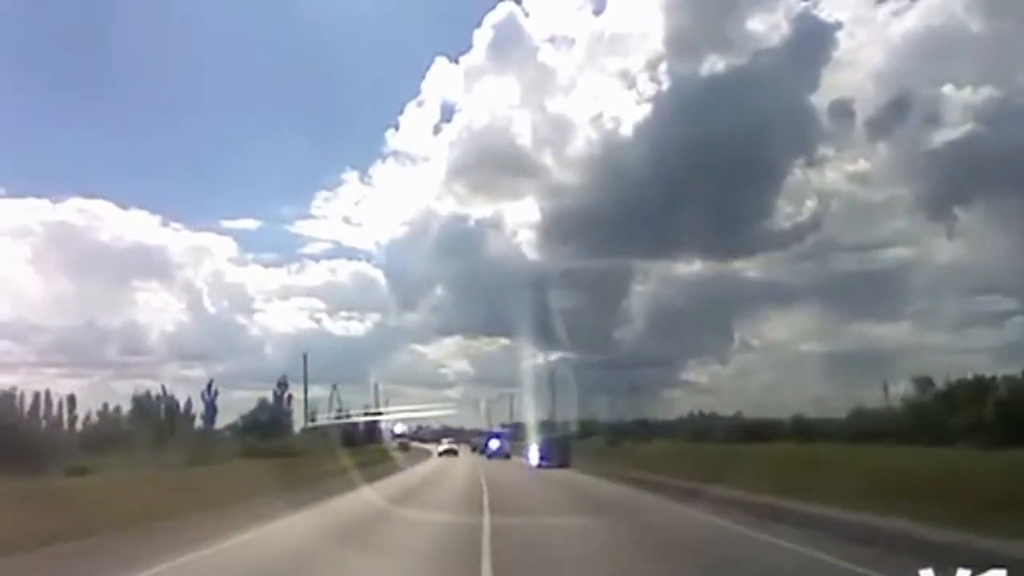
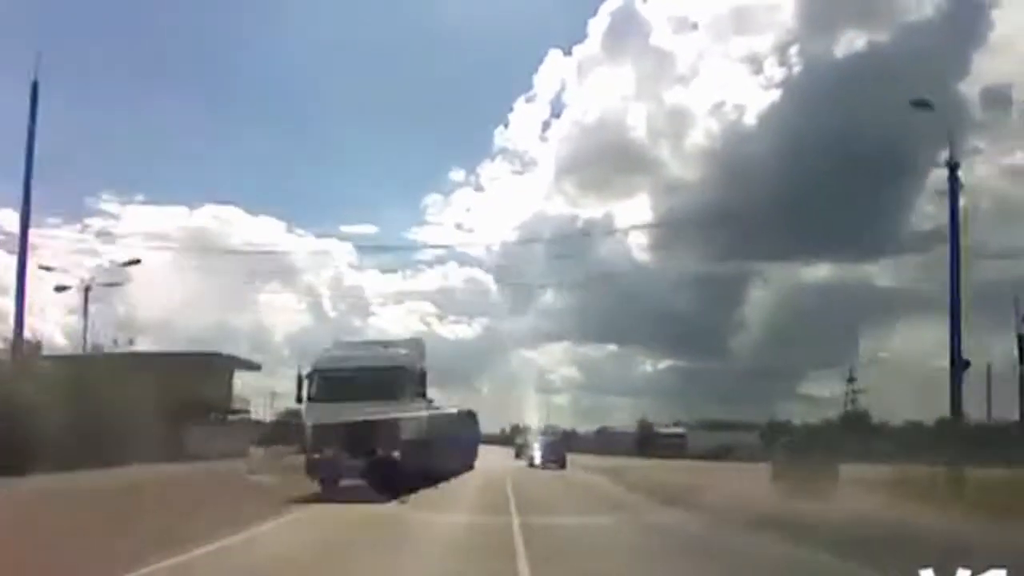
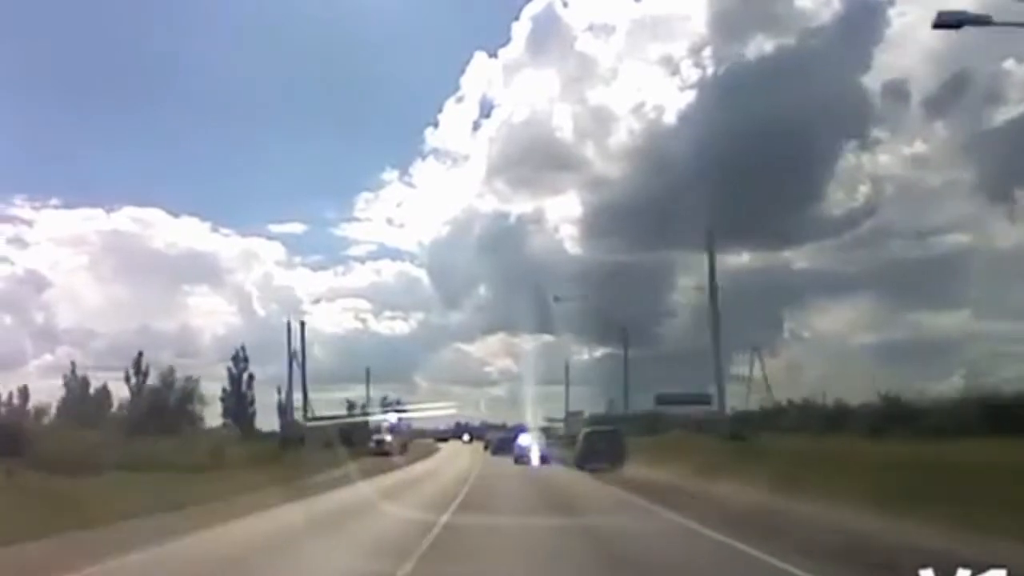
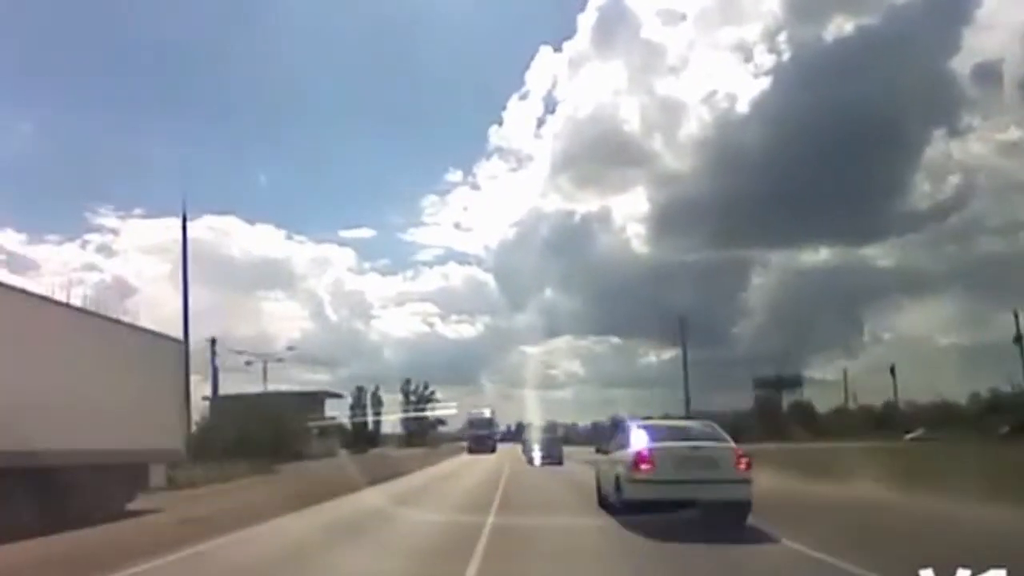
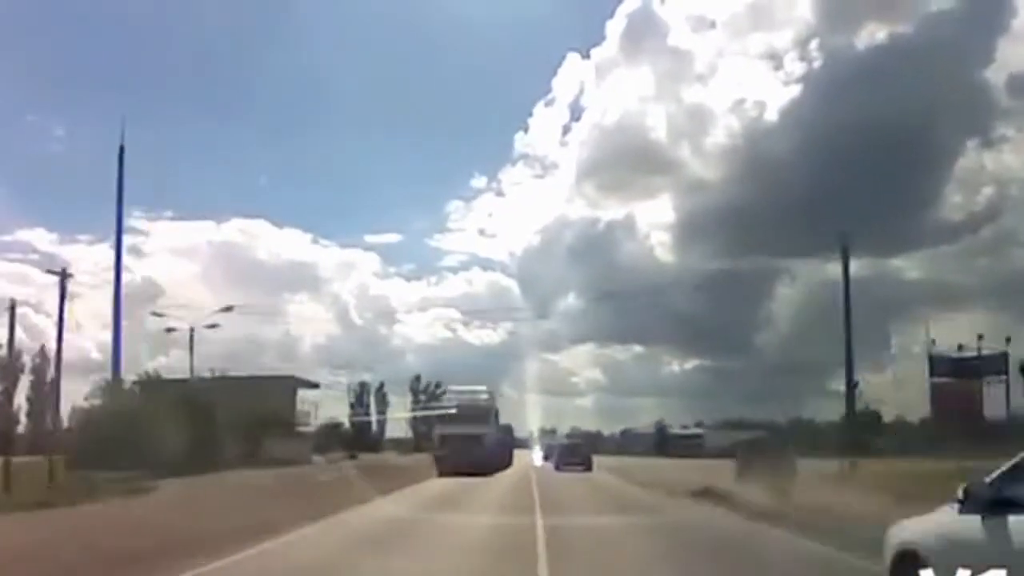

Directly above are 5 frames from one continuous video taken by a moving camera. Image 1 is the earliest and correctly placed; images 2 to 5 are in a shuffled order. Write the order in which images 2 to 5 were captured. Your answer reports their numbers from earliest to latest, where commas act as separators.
3, 4, 5, 2
